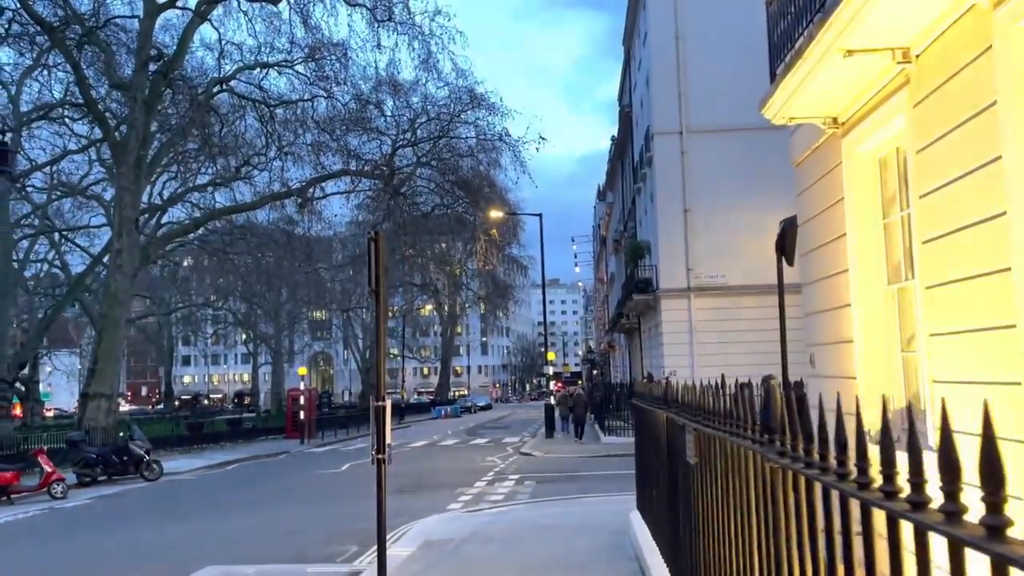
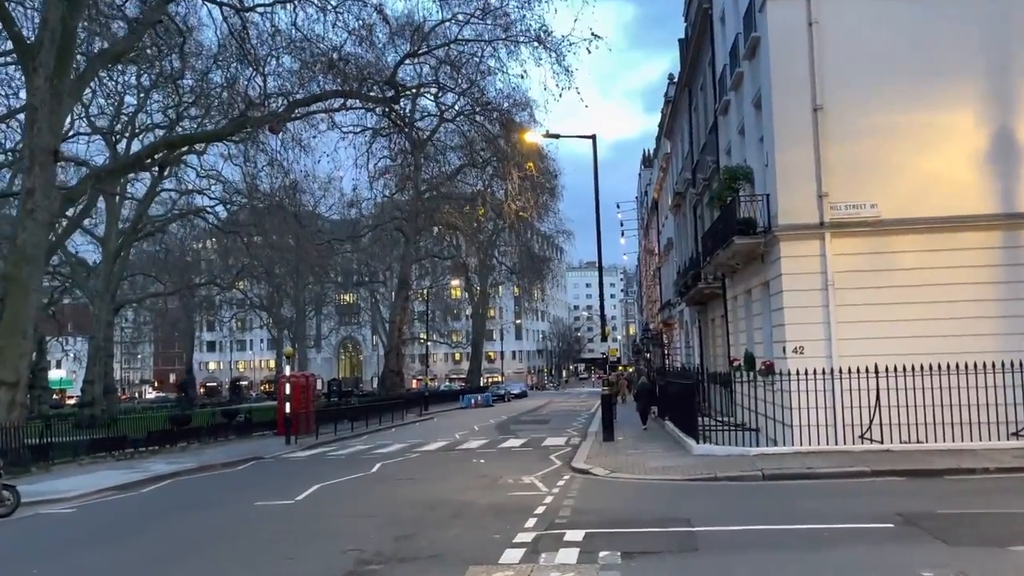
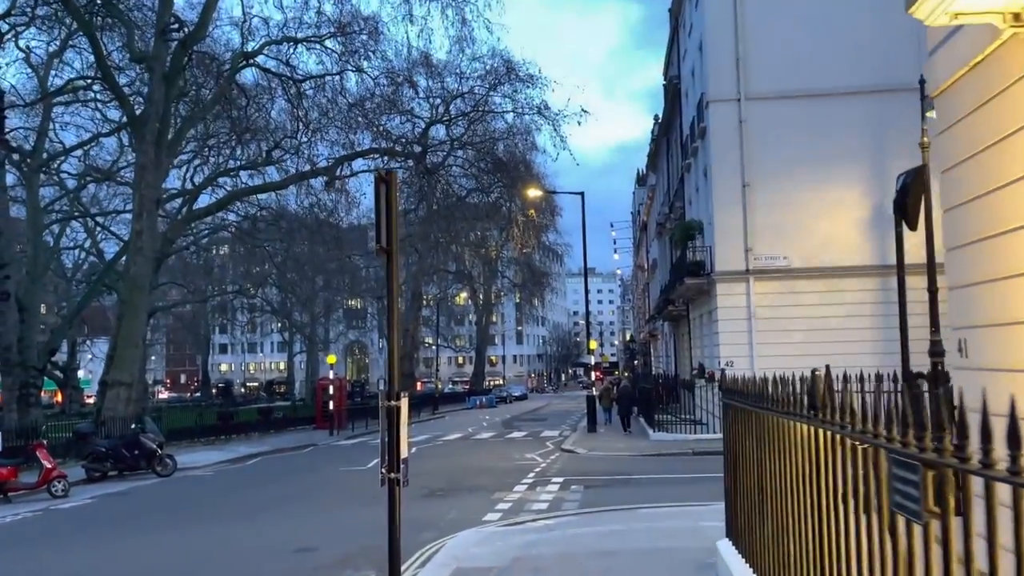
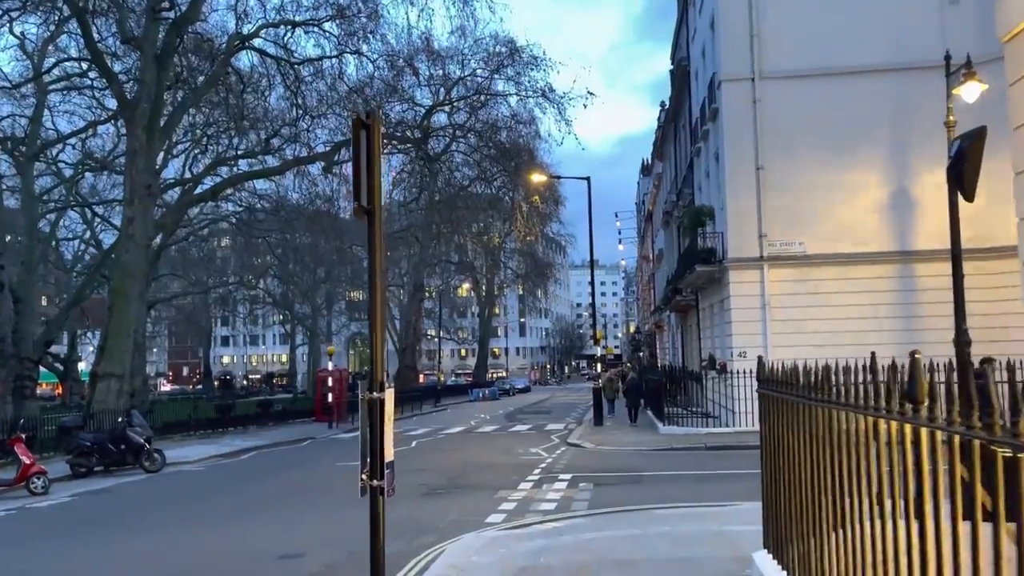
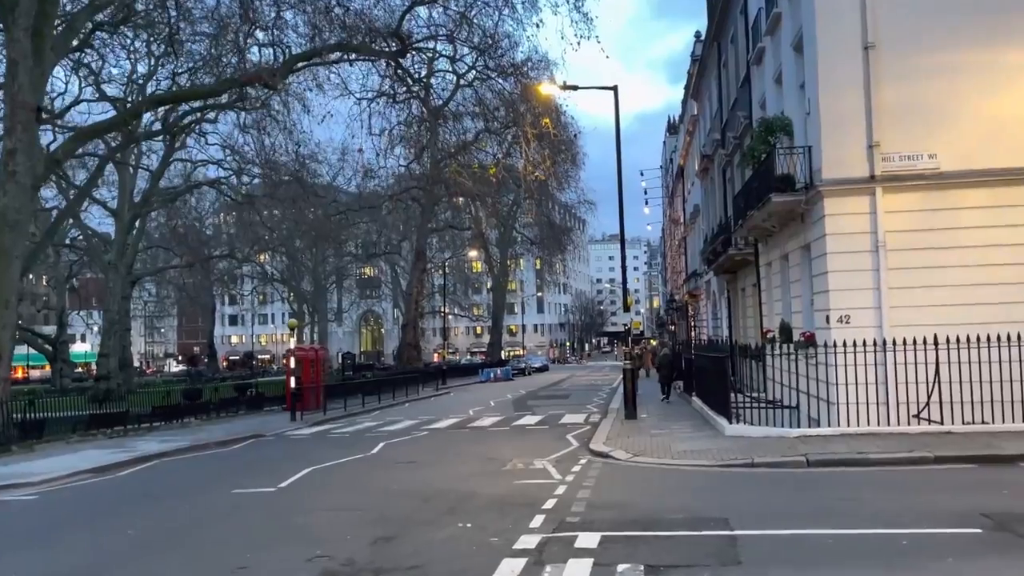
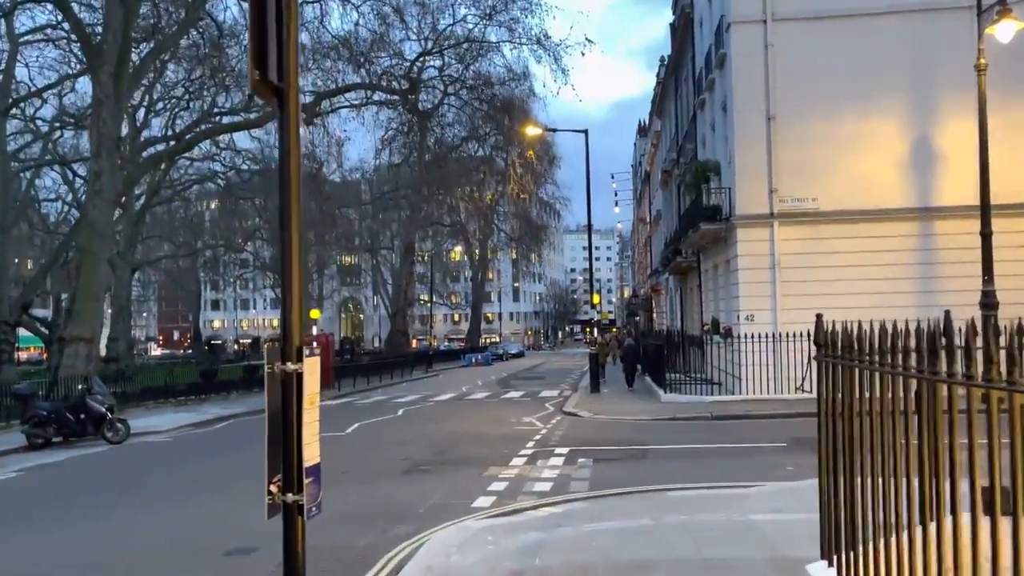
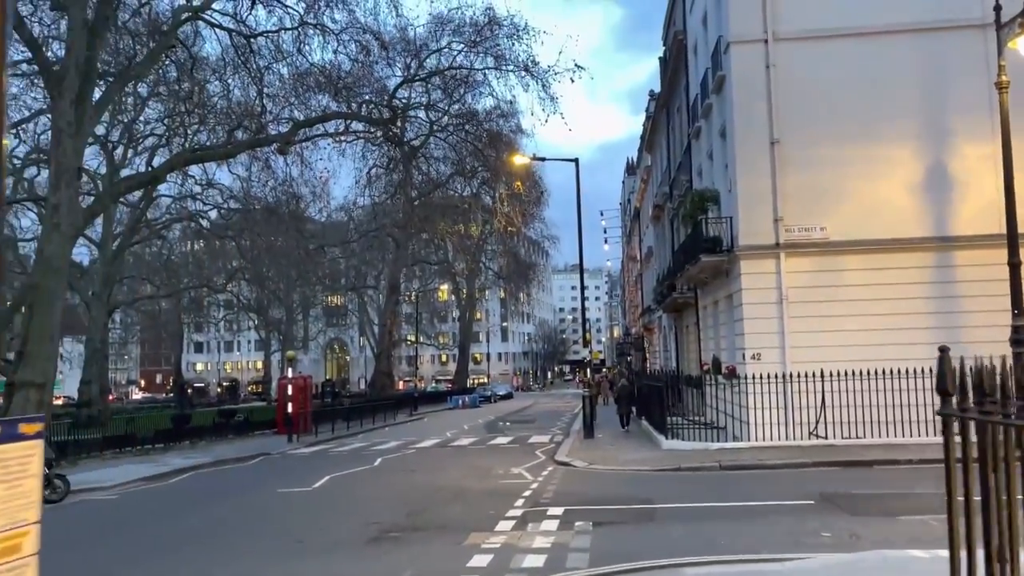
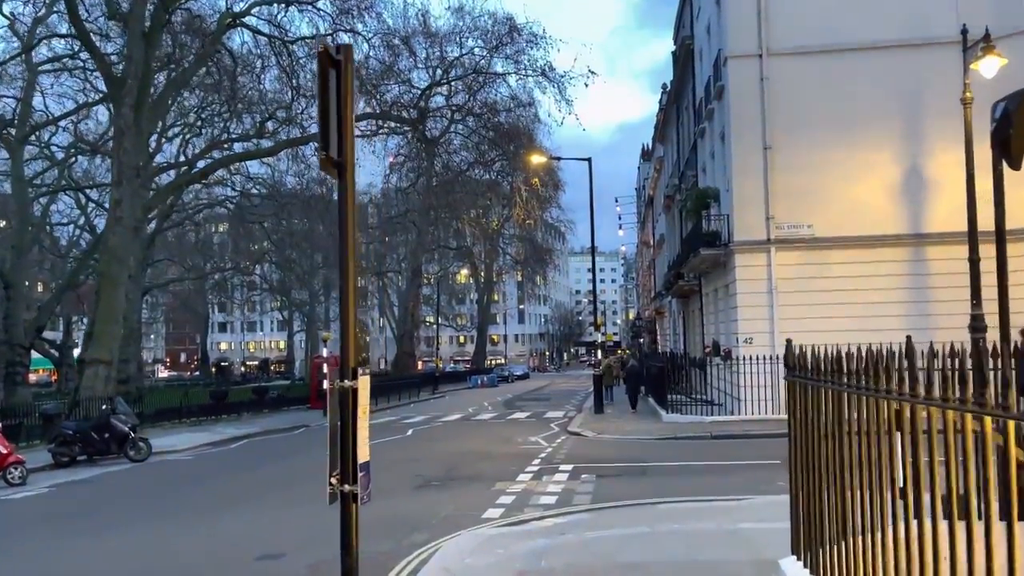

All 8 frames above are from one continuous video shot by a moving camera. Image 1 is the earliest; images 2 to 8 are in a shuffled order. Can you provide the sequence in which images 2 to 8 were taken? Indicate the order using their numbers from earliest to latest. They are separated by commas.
3, 4, 8, 6, 7, 2, 5
